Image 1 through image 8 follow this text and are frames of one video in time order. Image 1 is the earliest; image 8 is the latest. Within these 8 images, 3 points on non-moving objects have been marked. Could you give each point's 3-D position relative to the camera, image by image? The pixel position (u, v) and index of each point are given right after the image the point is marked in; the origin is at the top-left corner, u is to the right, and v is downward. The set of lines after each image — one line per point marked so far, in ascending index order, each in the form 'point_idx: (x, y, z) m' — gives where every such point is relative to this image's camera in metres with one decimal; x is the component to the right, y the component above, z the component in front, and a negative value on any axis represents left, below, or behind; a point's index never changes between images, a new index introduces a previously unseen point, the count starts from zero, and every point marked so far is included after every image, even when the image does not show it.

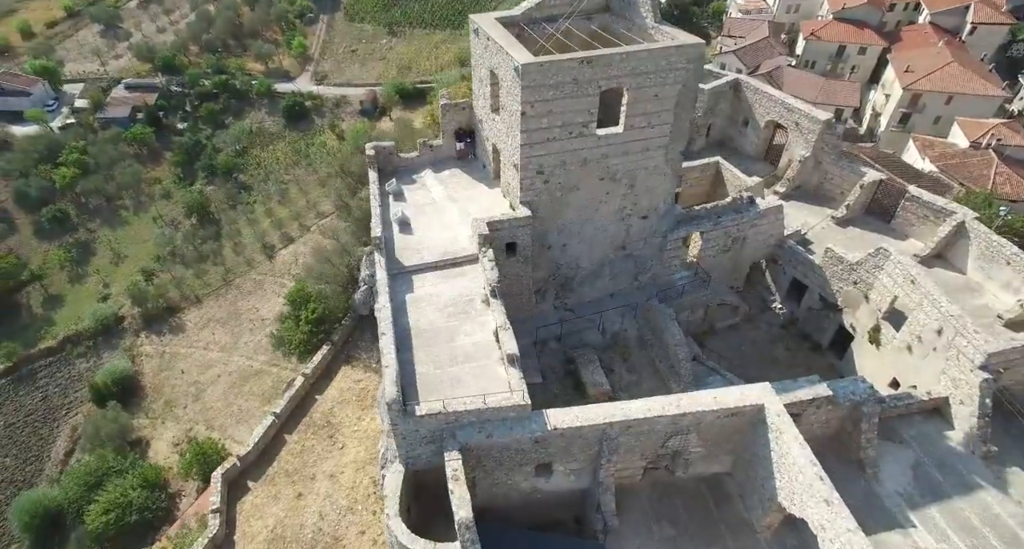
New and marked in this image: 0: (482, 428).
0: (-0.5, -2.6, +8.5) m
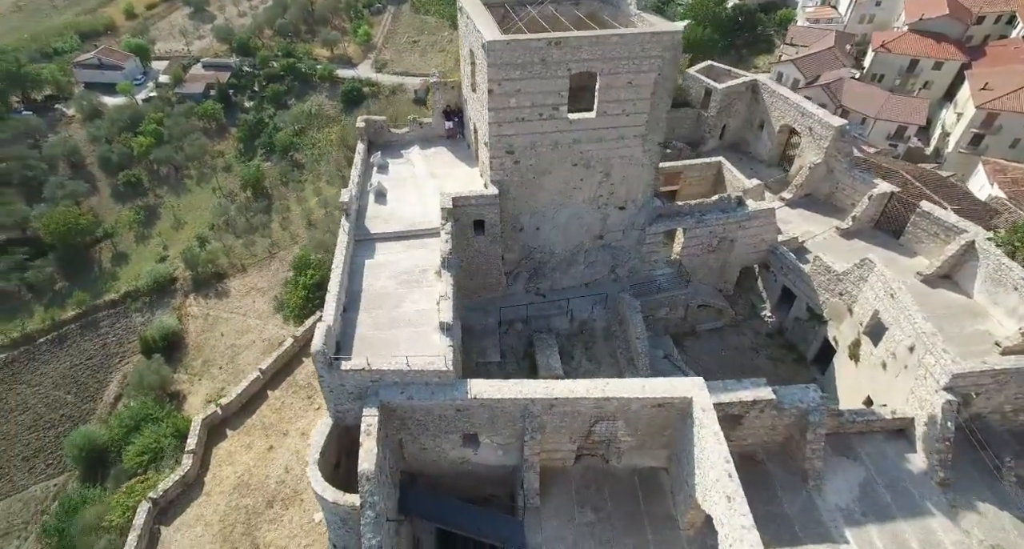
0: (-1.8, -2.0, +8.8) m
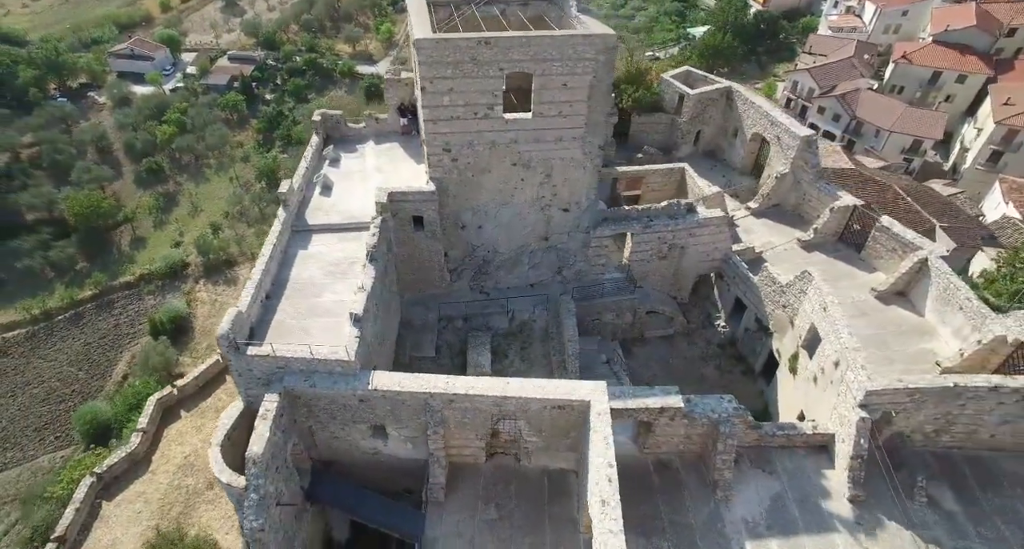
0: (-3.6, -1.8, +8.9) m
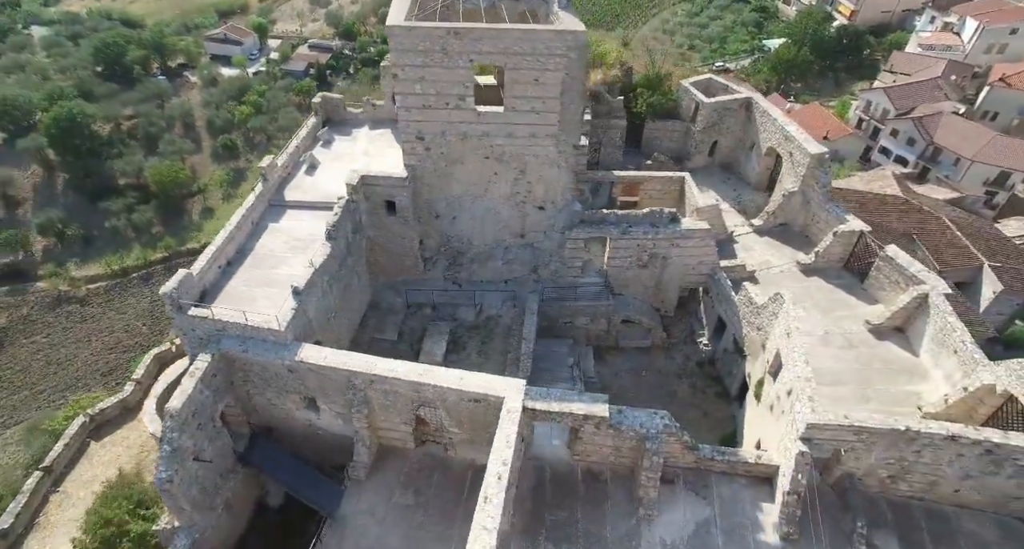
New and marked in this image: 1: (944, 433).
0: (-4.9, -1.2, +9.3) m
1: (+7.2, -2.6, +8.5) m
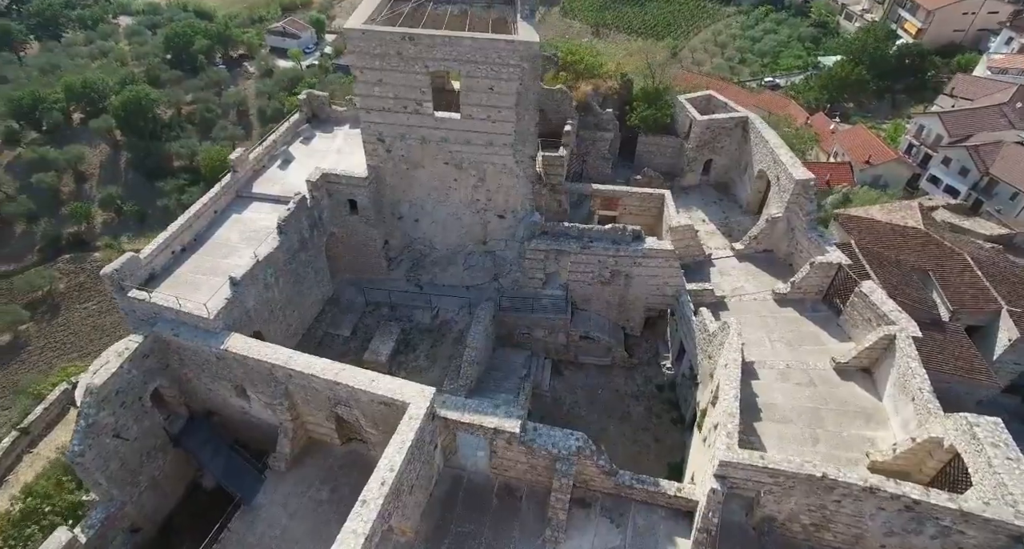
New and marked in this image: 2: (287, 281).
0: (-6.4, -1.0, +9.7) m
1: (+5.5, -3.3, +8.0) m
2: (-5.1, -0.1, +11.6) m
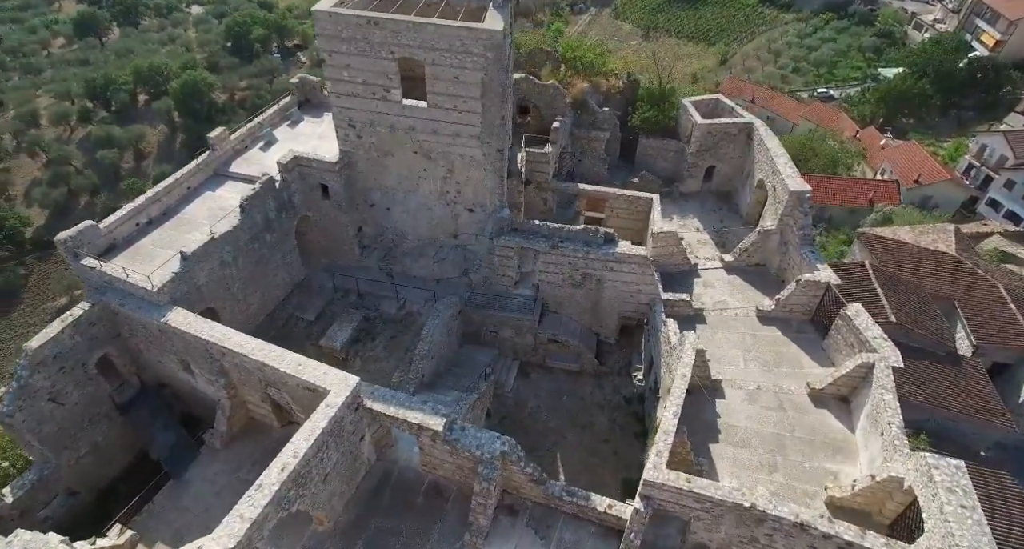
0: (-7.5, -0.4, +9.9) m
1: (+4.0, -3.5, +7.4) m
2: (-6.0, +0.3, +11.7) m
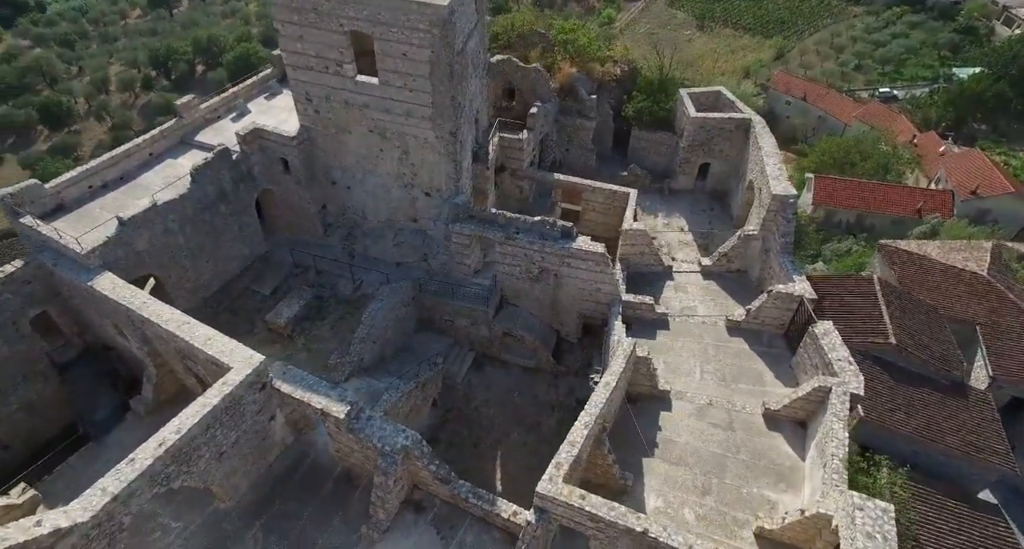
0: (-8.8, +0.3, +10.0) m
1: (+2.2, -3.7, +6.7) m
2: (-7.1, +1.0, +11.7) m
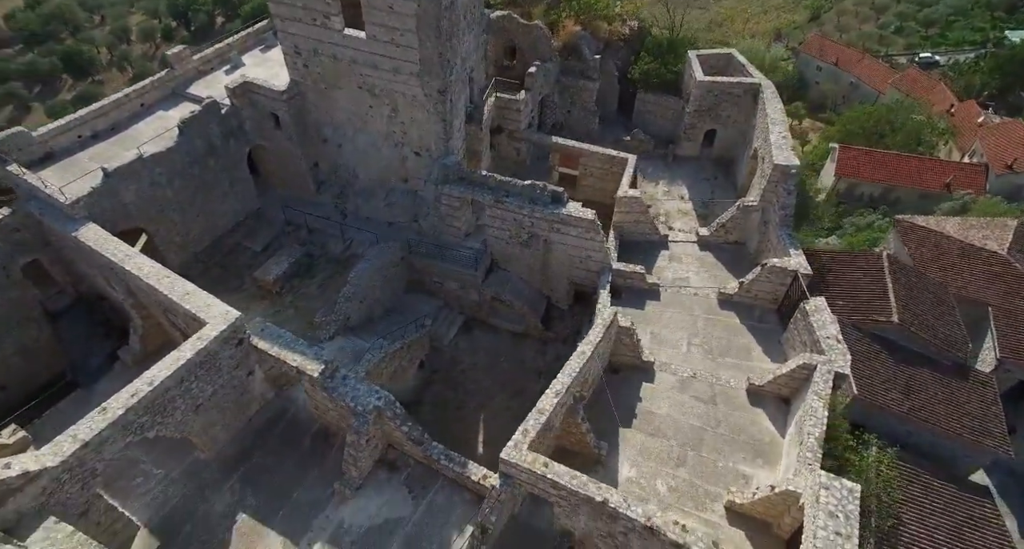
0: (-9.1, +1.3, +10.1) m
1: (+1.7, -3.3, +6.7) m
2: (-7.4, +2.0, +11.7) m
